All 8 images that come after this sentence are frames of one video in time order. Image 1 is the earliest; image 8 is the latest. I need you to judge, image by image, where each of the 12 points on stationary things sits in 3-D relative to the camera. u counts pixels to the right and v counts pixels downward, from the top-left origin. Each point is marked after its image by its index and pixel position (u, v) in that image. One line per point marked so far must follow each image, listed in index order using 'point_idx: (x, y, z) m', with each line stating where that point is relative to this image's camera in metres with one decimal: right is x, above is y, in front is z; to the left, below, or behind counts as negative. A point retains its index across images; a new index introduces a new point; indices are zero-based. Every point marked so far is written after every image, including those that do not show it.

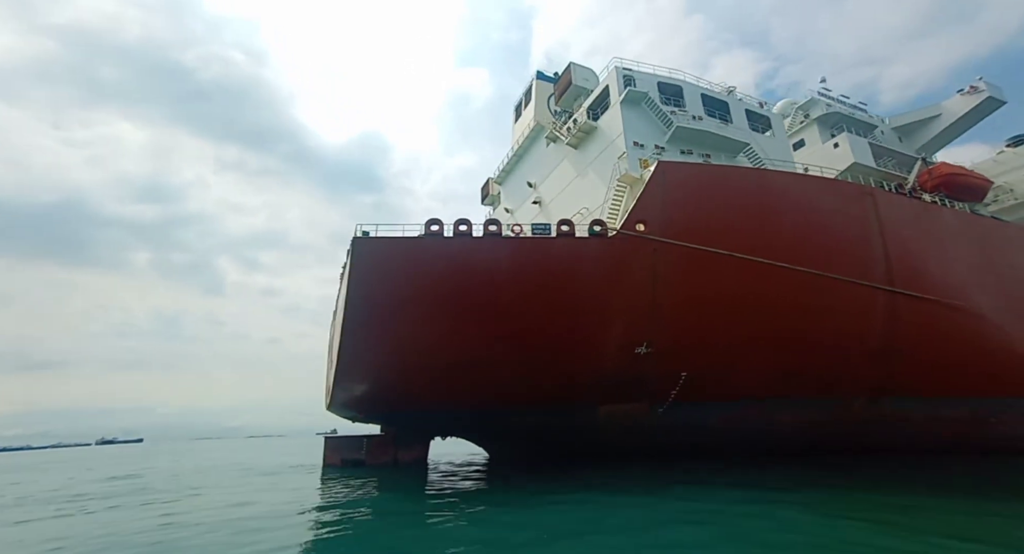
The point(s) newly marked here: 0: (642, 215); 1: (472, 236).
0: (+2.2, +1.0, +7.9) m
1: (-0.5, +0.7, +7.9) m
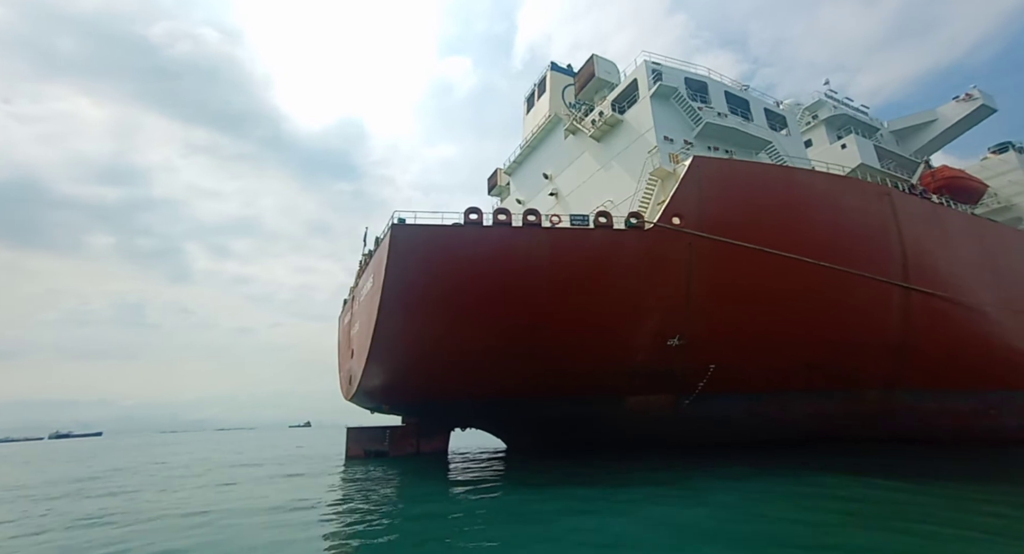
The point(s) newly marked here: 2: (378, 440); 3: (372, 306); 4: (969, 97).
0: (+2.8, +1.1, +7.9) m
1: (+0.1, +0.8, +7.9) m
2: (-2.7, -3.6, +10.4) m
3: (-2.4, -0.6, +8.3) m
4: (+13.1, +5.3, +13.8) m
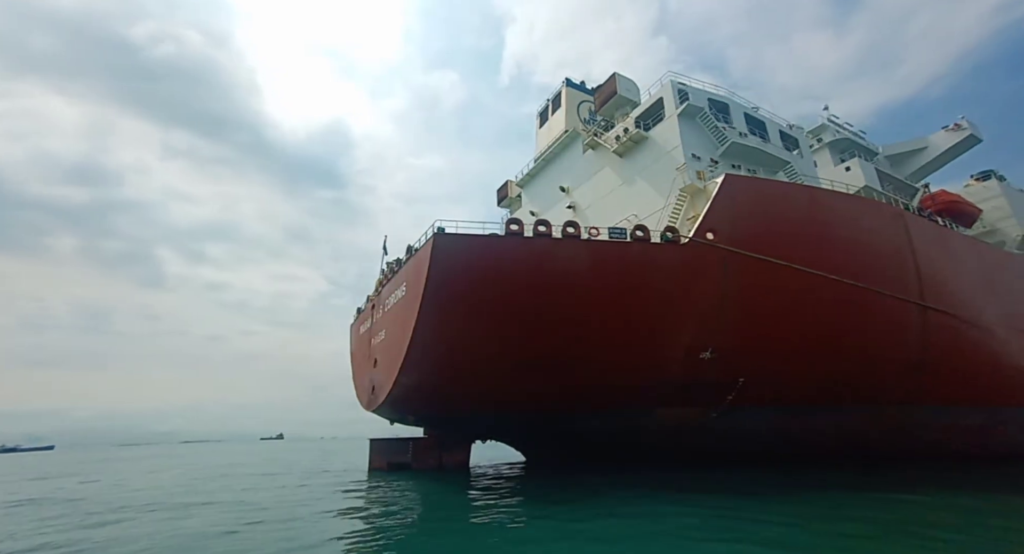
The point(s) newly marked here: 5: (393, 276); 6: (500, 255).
0: (+3.4, +0.9, +8.1) m
1: (+0.7, +0.7, +7.9) m
2: (-2.2, -3.7, +10.2) m
3: (-1.8, -0.7, +8.2) m
4: (+13.6, +4.6, +14.6) m
5: (-2.4, 0.0, +9.7) m
6: (-0.2, +0.3, +7.8) m
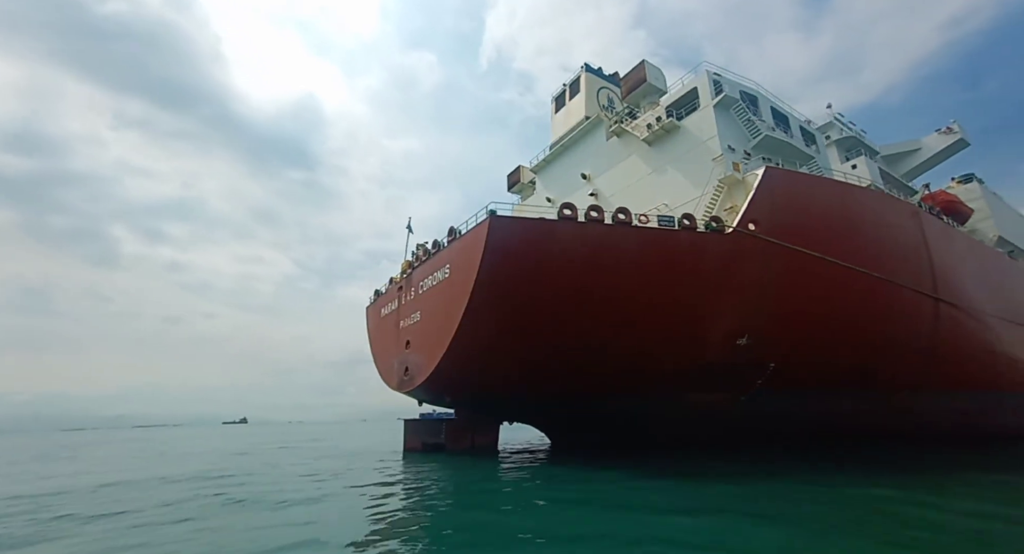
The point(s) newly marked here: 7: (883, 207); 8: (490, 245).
0: (+4.3, +1.1, +8.3) m
1: (+1.5, +0.9, +8.0) m
2: (-1.7, -3.4, +10.2) m
3: (-1.0, -0.4, +8.1) m
4: (+14.0, +4.8, +15.3) m
5: (-1.7, +0.4, +9.5) m
6: (+0.7, +0.6, +7.8) m
7: (+7.2, +1.4, +9.3) m
8: (-0.3, +0.5, +7.6) m
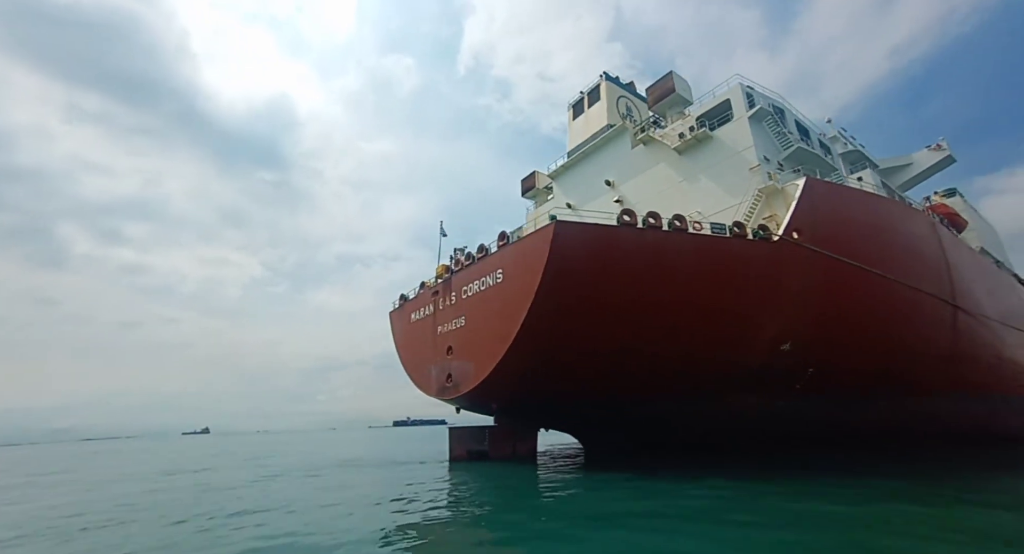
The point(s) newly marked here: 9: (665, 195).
0: (+5.2, +1.0, +8.6) m
1: (+2.5, +0.8, +8.1) m
2: (-0.9, -3.5, +10.0) m
3: (-0.1, -0.5, +8.1) m
4: (+14.5, +4.5, +16.2) m
5: (-0.9, +0.3, +9.4) m
6: (+1.6, +0.5, +7.8) m
7: (+8.1, +1.2, +9.8) m
8: (+0.6, +0.4, +7.6) m
9: (+3.6, +1.9, +11.3) m
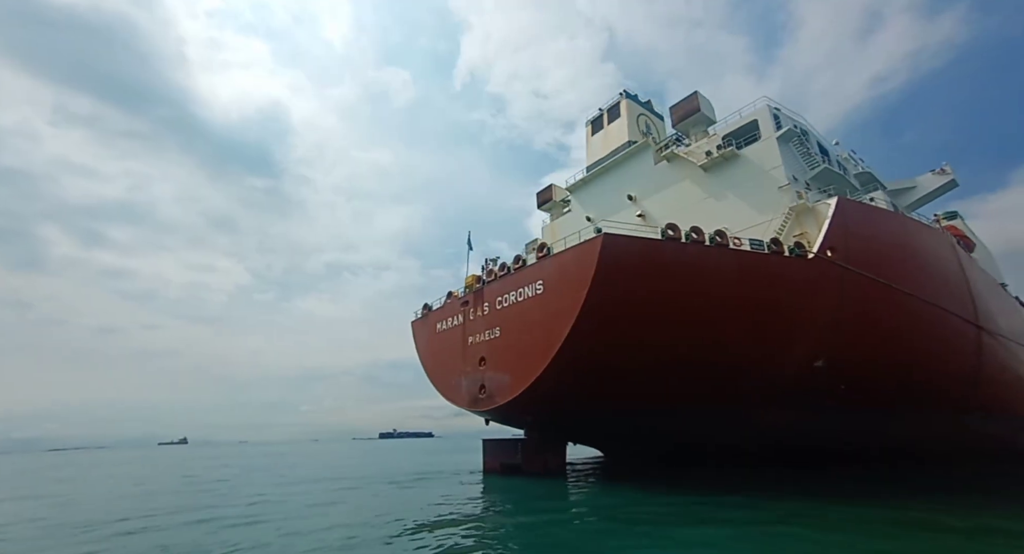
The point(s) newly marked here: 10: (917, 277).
0: (+5.9, +0.6, +8.8) m
1: (+3.2, +0.6, +8.1) m
2: (-0.3, -3.7, +9.9) m
3: (+0.6, -0.6, +8.0) m
4: (+15.1, +3.7, +16.7) m
5: (-0.2, +0.1, +9.4) m
6: (+2.3, +0.3, +7.9) m
7: (+8.8, +0.8, +10.0) m
8: (+1.3, +0.2, +7.6) m
9: (+4.3, +1.6, +11.4) m
10: (+7.9, 0.0, +9.5) m
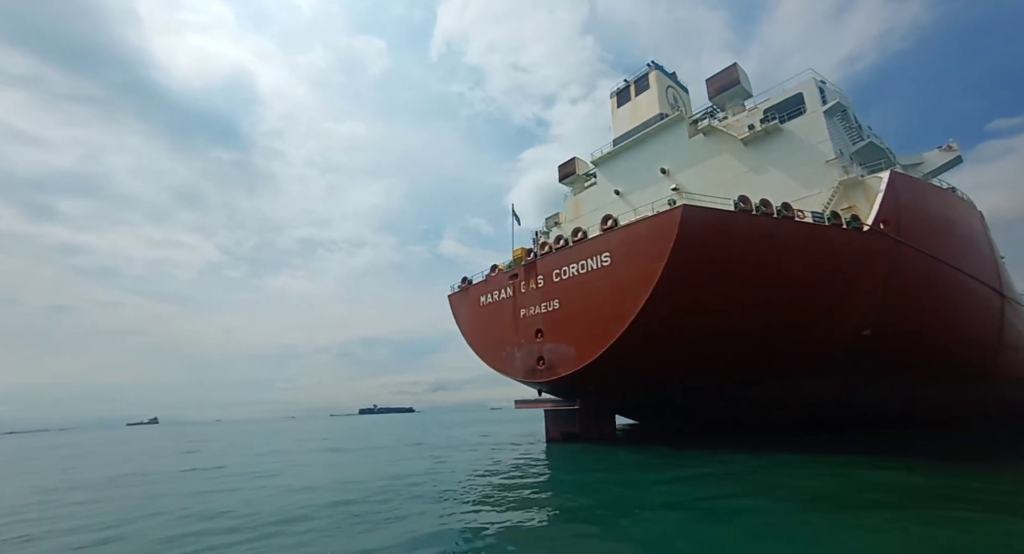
0: (+7.0, +1.1, +9.0) m
1: (+4.3, +1.1, +8.2) m
2: (+0.7, -3.1, +9.9) m
3: (+1.7, -0.2, +8.0) m
4: (+15.7, +4.6, +17.3) m
5: (+0.9, +0.6, +9.2) m
6: (+3.5, +0.8, +7.9) m
7: (+9.8, +1.3, +10.4) m
8: (+2.5, +0.7, +7.5) m
9: (+5.2, +2.2, +11.5) m
10: (+9.0, +0.5, +9.8) m
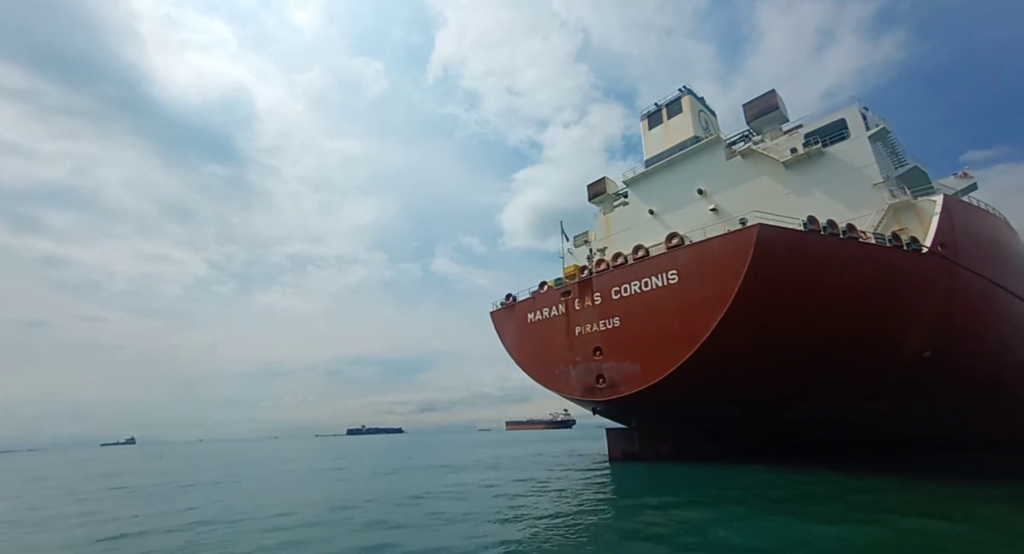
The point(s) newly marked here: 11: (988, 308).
0: (+8.1, +0.7, +9.1) m
1: (+5.5, +0.7, +8.2) m
2: (+1.7, -3.5, +9.7) m
3: (+2.9, -0.5, +7.9) m
4: (+16.7, +3.7, +17.7) m
5: (+2.0, +0.3, +9.2) m
6: (+4.6, +0.5, +7.9) m
7: (+10.9, +0.8, +10.5) m
8: (+3.7, +0.4, +7.5) m
9: (+6.3, +1.7, +11.6) m
10: (+10.1, +0.1, +10.0) m
11: (+9.2, -0.6, +9.5) m
